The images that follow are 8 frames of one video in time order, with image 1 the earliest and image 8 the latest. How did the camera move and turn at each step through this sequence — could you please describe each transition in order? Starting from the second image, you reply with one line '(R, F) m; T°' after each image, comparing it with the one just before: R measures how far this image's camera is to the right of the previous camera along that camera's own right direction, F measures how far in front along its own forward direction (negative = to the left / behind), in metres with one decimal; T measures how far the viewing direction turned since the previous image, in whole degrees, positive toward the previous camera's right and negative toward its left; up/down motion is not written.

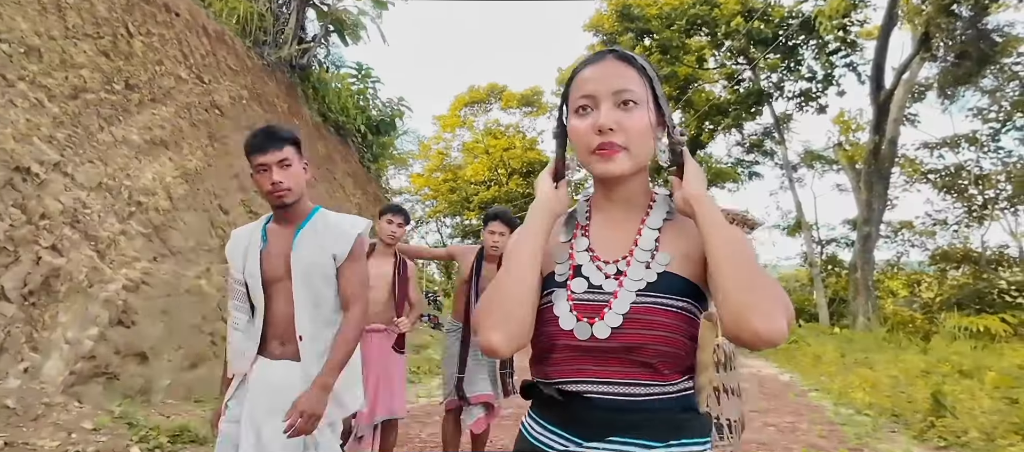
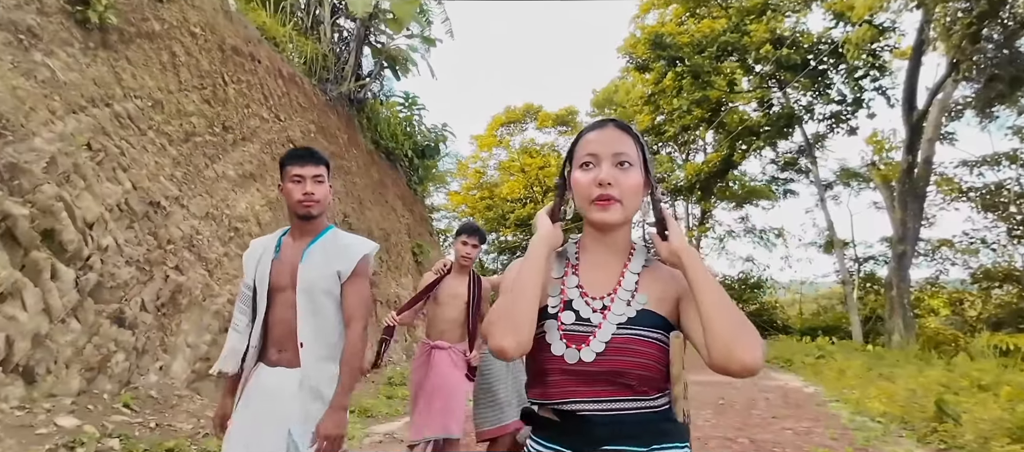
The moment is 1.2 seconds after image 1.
(-0.1, -0.6) m; -4°
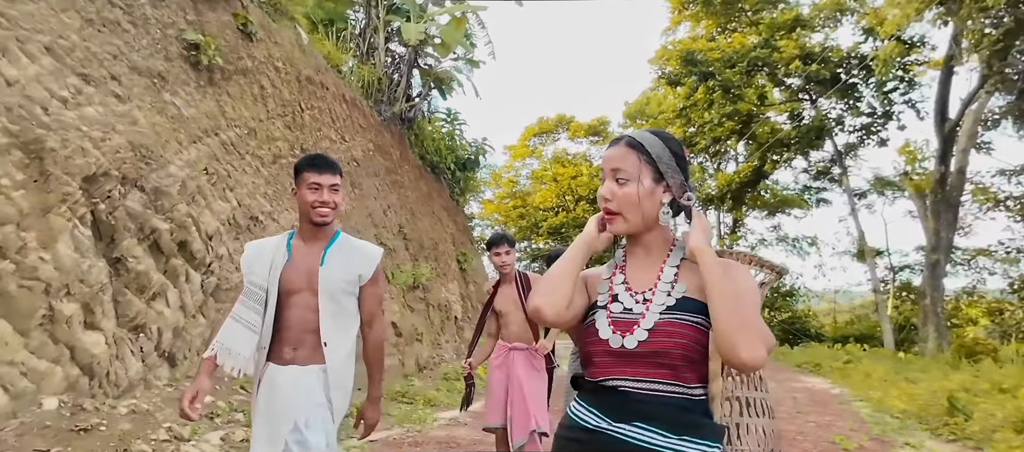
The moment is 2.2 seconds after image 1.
(-0.2, -0.6) m; -3°
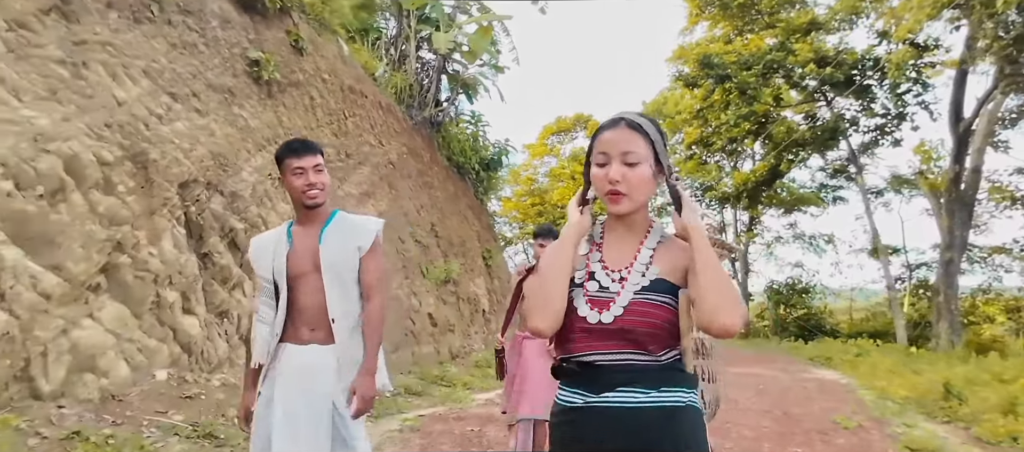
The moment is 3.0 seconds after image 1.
(-0.2, -0.5) m; -2°
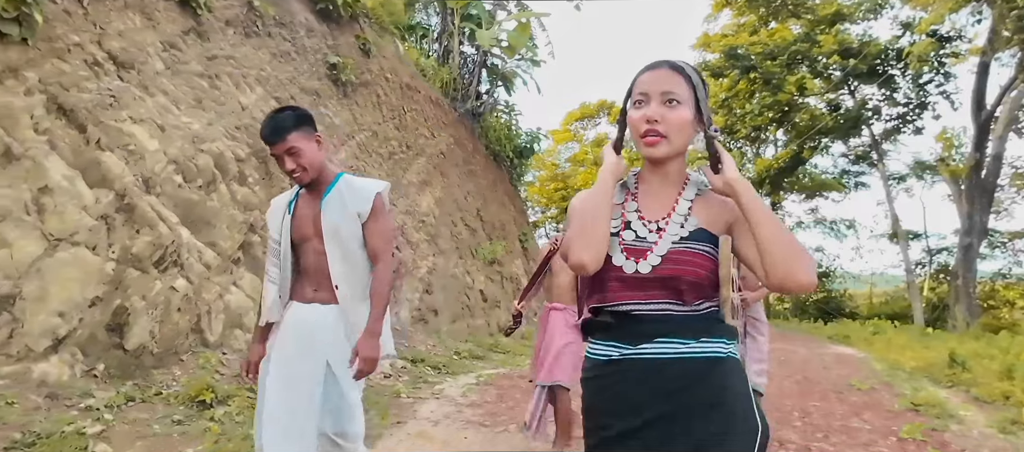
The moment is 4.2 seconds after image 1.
(-0.4, -0.8) m; -2°
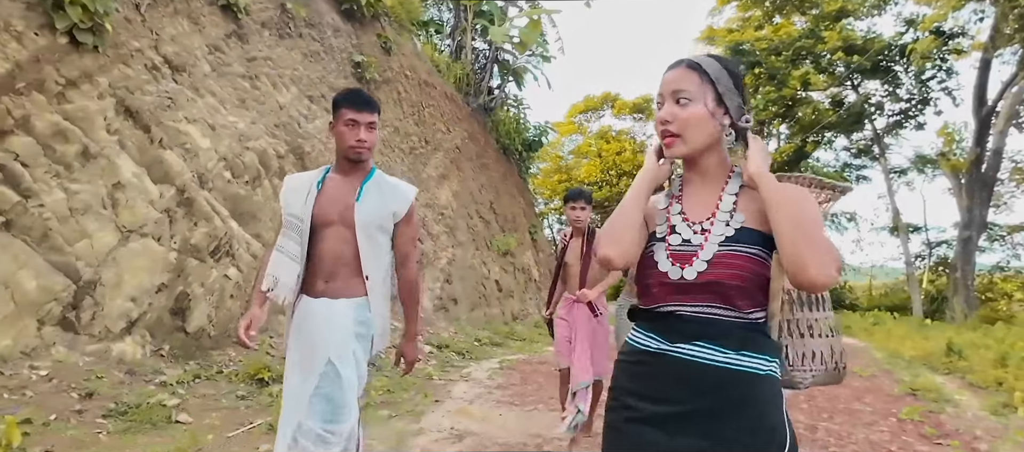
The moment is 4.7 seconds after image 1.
(-0.2, -0.3) m; 0°
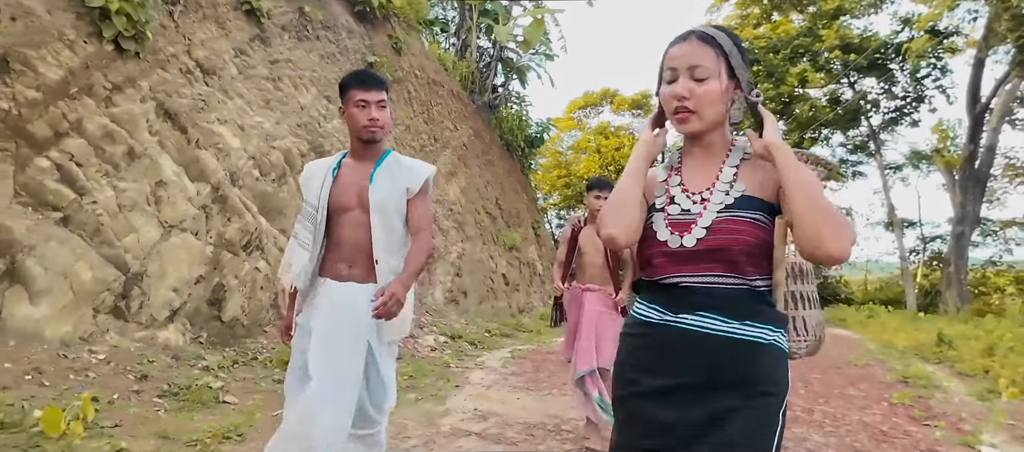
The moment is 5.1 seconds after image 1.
(-0.1, -0.3) m; 0°
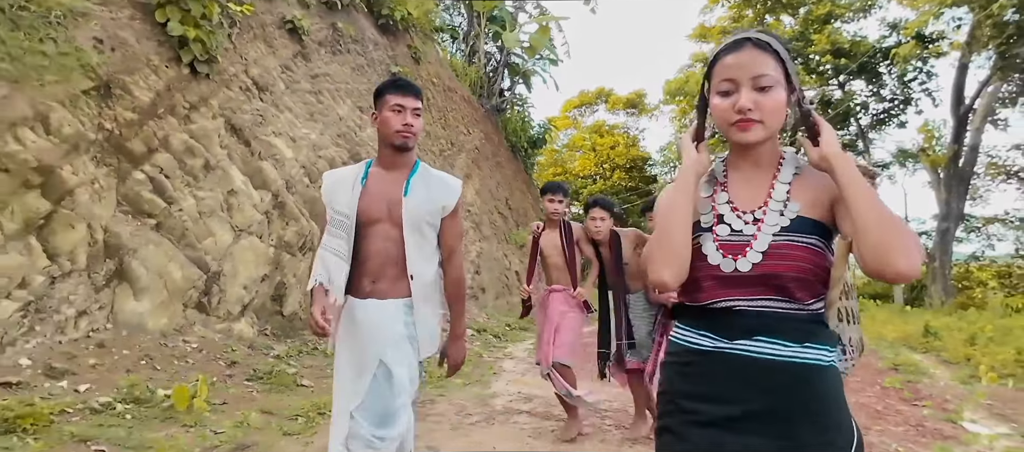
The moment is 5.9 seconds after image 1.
(-0.4, -0.5) m; +1°
